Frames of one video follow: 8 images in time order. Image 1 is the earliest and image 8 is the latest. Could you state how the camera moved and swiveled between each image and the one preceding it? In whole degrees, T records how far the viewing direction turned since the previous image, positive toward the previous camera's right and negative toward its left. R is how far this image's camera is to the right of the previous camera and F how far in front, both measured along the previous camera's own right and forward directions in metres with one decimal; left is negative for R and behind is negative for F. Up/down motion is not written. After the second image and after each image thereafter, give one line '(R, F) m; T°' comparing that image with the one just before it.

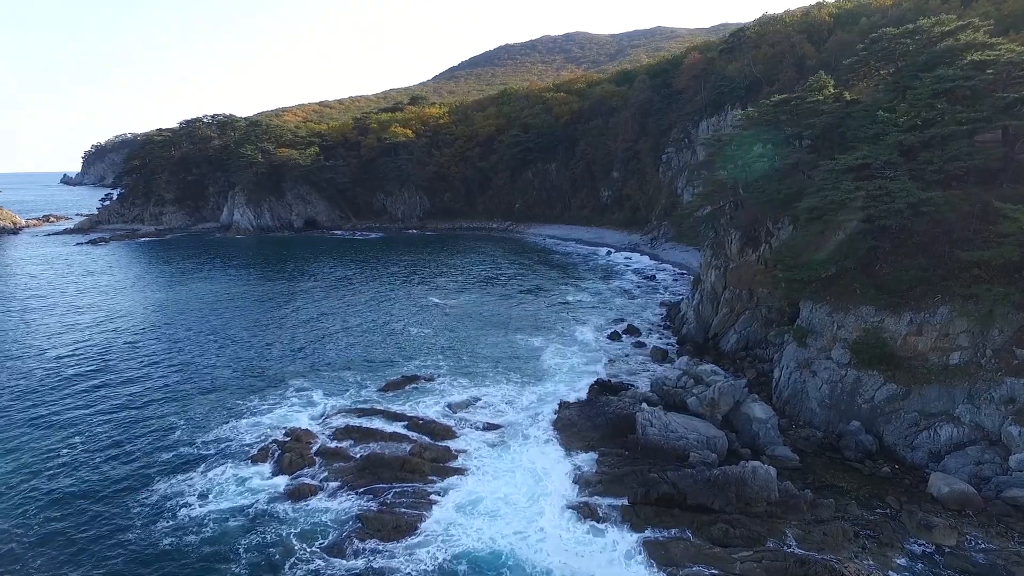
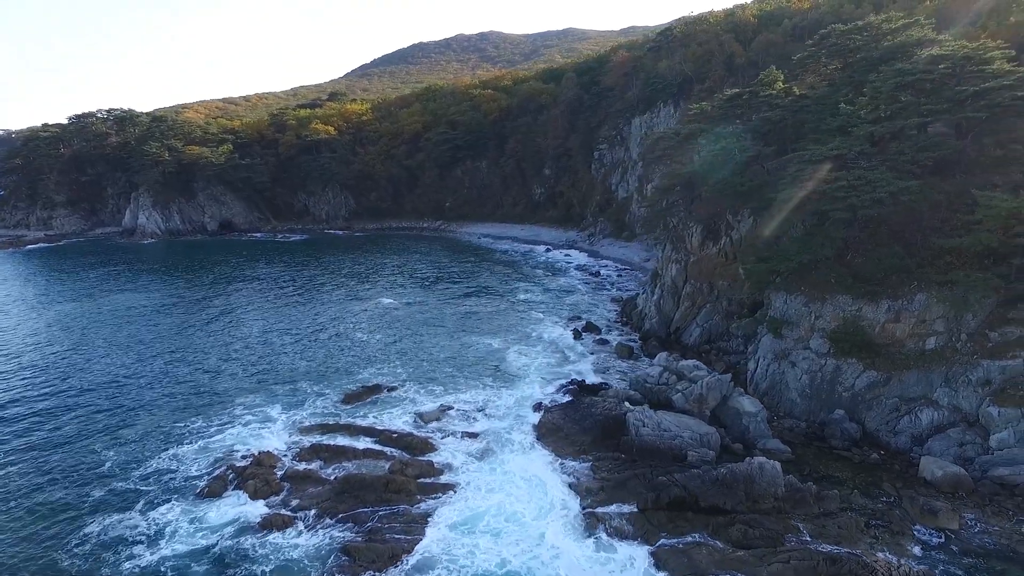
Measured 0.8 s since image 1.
(-2.5, +1.7) m; +7°
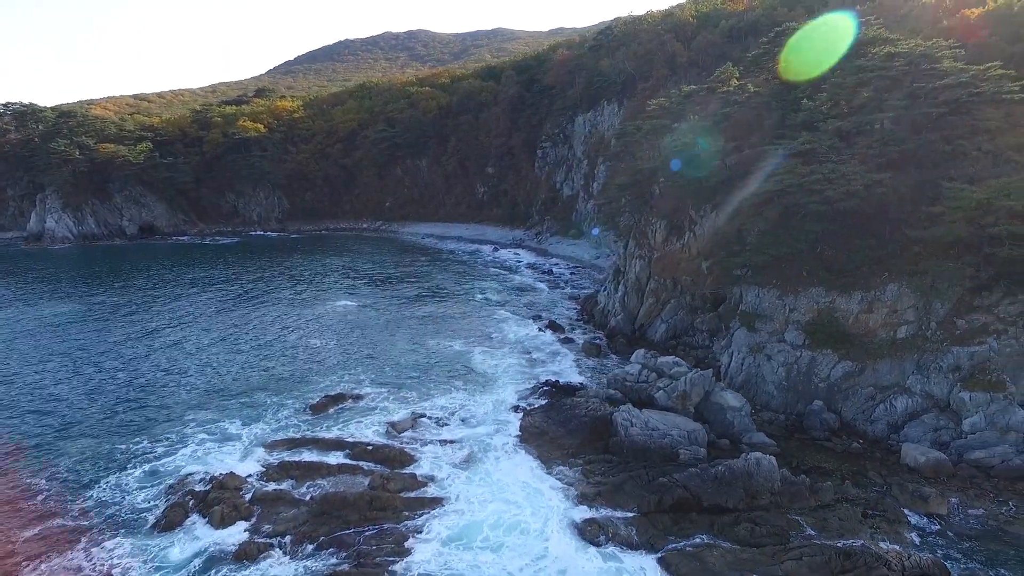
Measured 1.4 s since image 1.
(-1.8, +1.2) m; +6°
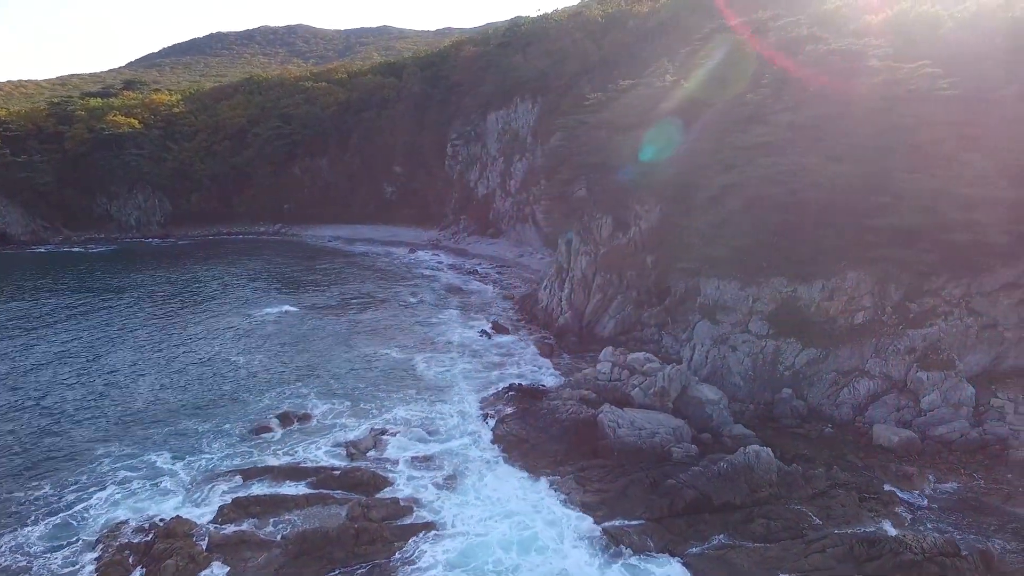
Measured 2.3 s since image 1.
(-3.0, +1.9) m; +10°
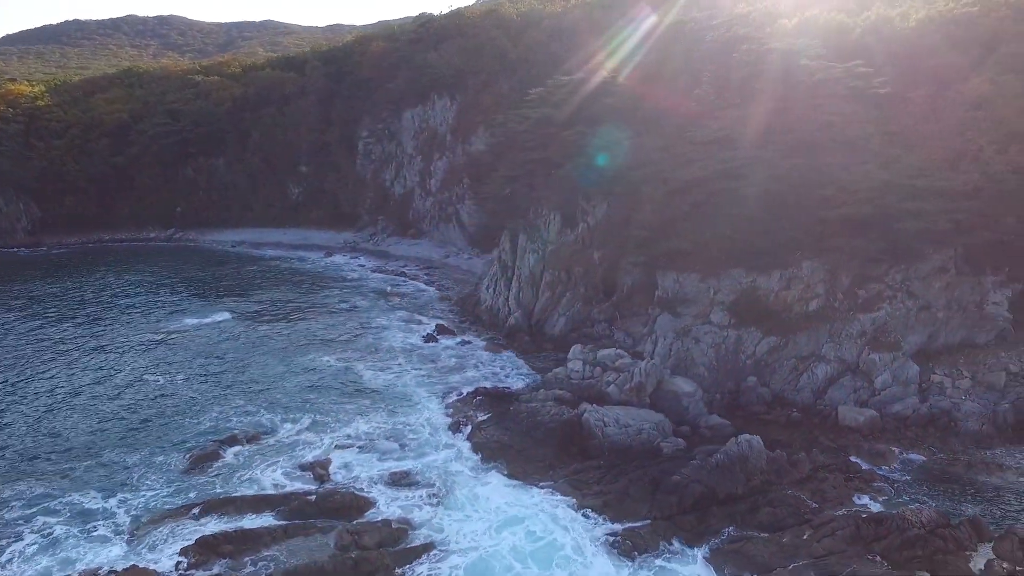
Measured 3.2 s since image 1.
(-2.8, +1.3) m; +9°
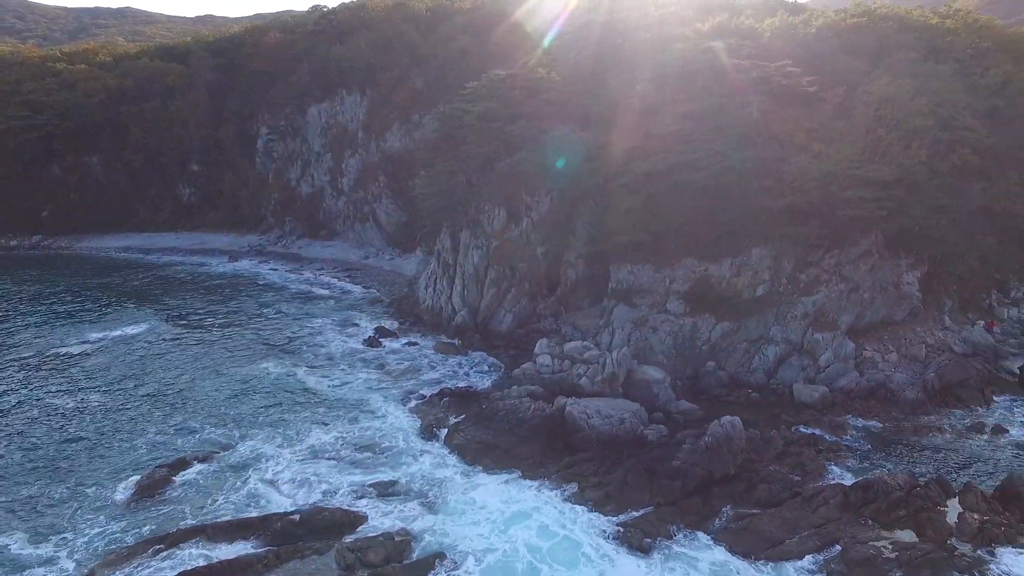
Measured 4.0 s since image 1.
(-3.0, +0.9) m; +10°
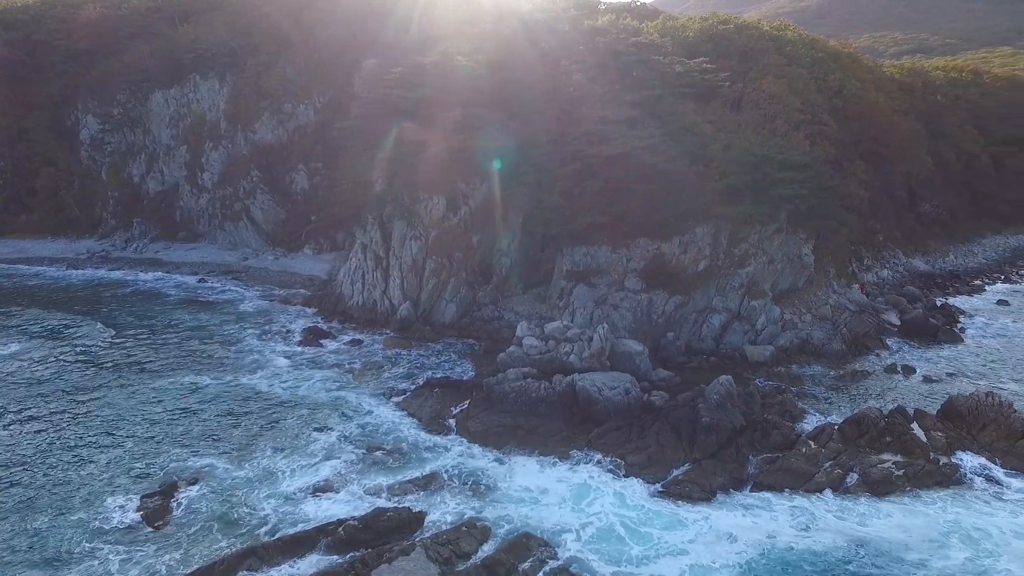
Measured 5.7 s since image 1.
(-6.3, +0.9) m; +15°
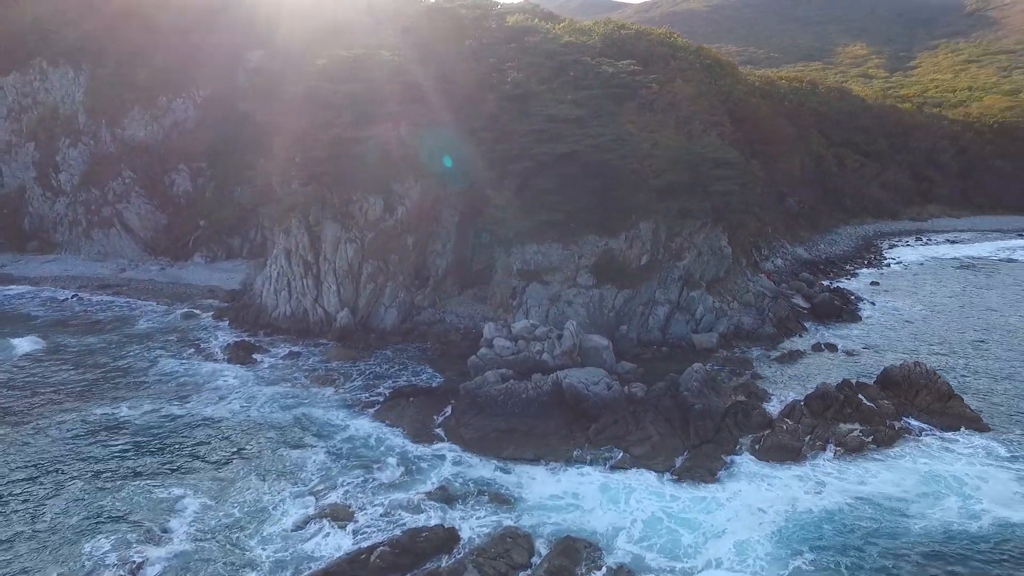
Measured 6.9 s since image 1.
(-4.2, +1.0) m; +12°
